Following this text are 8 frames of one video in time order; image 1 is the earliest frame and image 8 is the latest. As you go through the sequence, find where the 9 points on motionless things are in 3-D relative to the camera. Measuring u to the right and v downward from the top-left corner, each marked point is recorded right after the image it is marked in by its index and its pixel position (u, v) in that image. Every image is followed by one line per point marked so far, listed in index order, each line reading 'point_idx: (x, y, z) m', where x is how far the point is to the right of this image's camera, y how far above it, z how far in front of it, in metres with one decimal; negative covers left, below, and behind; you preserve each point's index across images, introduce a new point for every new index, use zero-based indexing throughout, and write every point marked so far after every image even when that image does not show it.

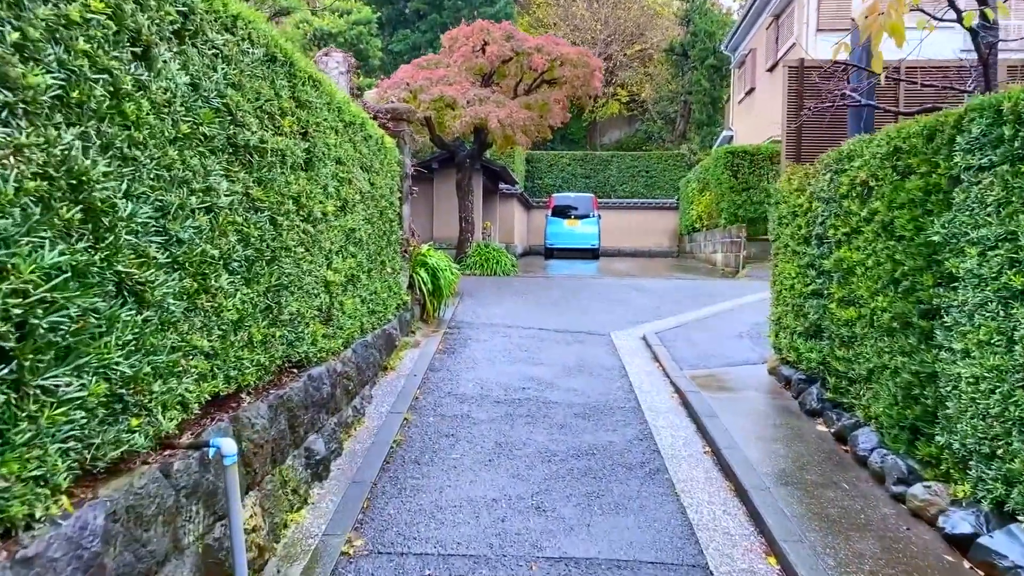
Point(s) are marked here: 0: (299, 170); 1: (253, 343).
0: (-0.8, +0.4, +3.5) m
1: (-0.8, -0.2, +2.9) m
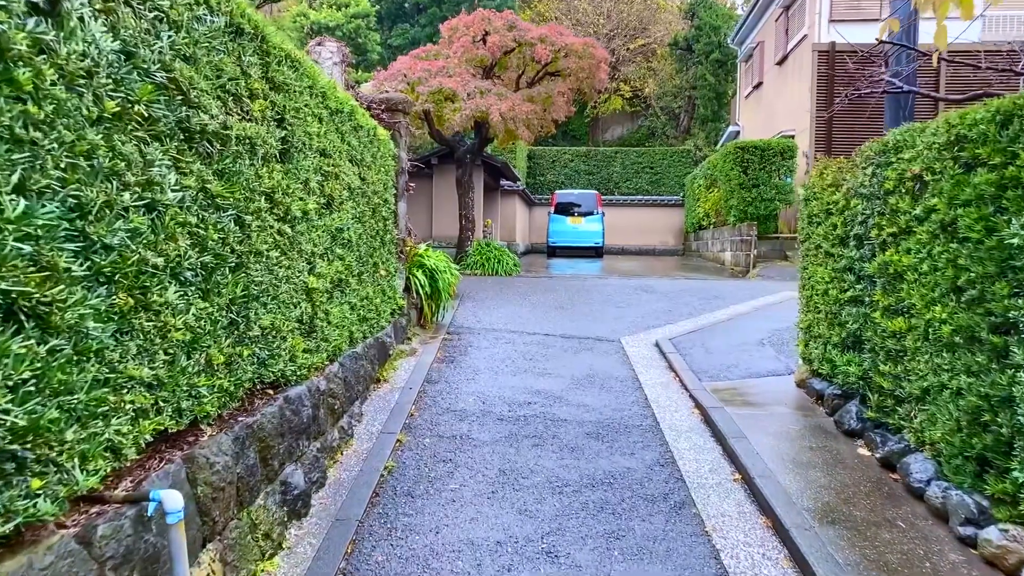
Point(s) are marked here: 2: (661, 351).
0: (-0.8, +0.4, +3.0) m
1: (-0.8, -0.2, +2.5) m
2: (+1.0, -0.4, +6.2) m
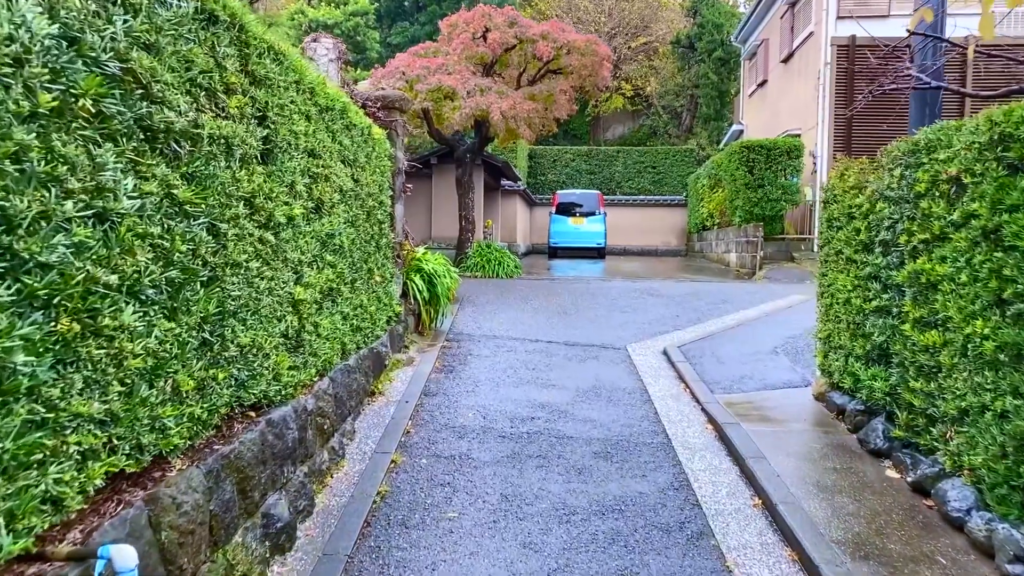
0: (-0.8, +0.4, +2.7) m
1: (-0.8, -0.3, +2.2) m
2: (+1.0, -0.5, +5.9) m
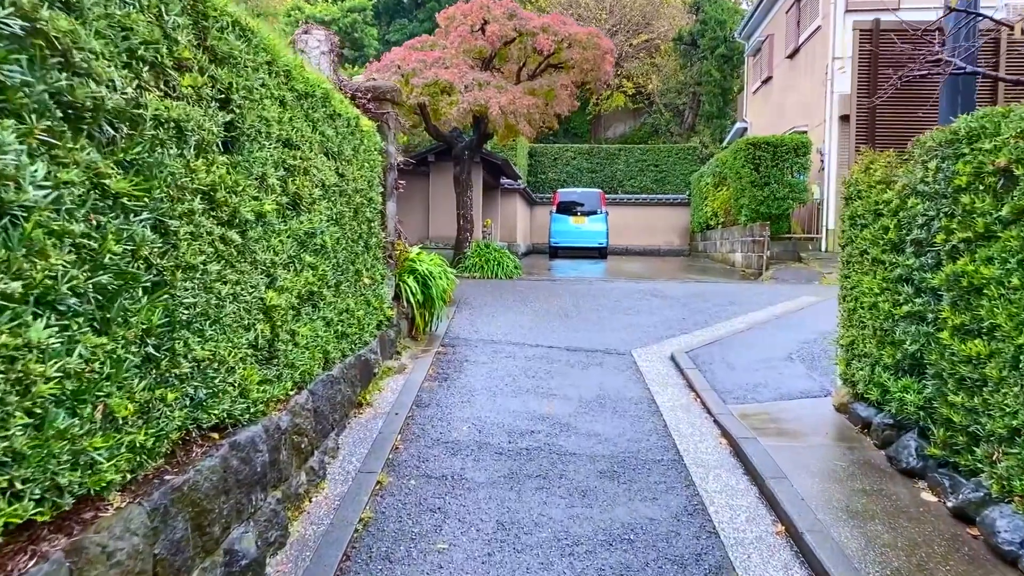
0: (-0.8, +0.4, +2.4) m
1: (-0.8, -0.3, +1.9) m
2: (+1.0, -0.5, +5.6) m
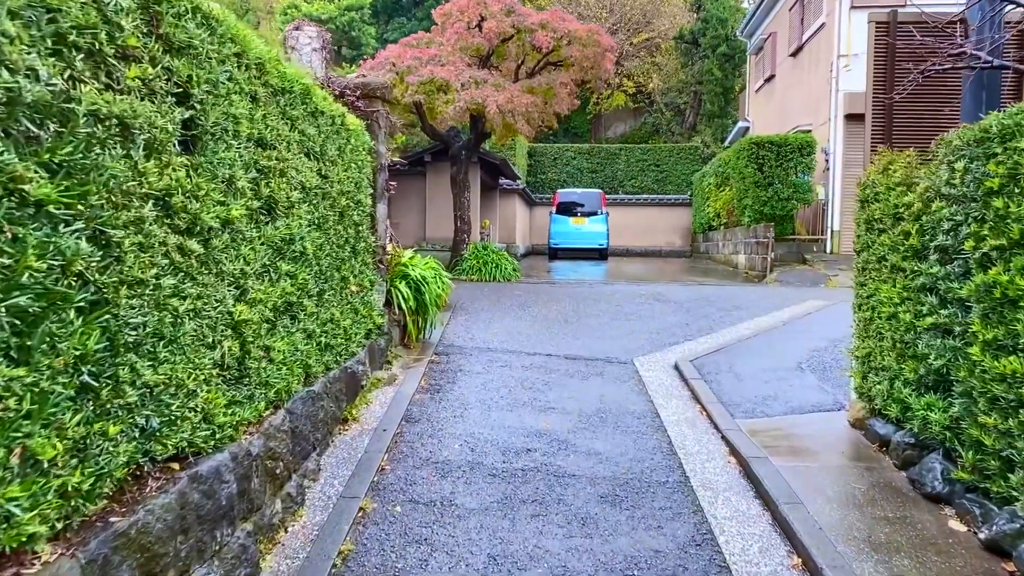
0: (-0.8, +0.3, +2.2) m
1: (-0.8, -0.3, +1.6) m
2: (+1.0, -0.5, +5.3) m
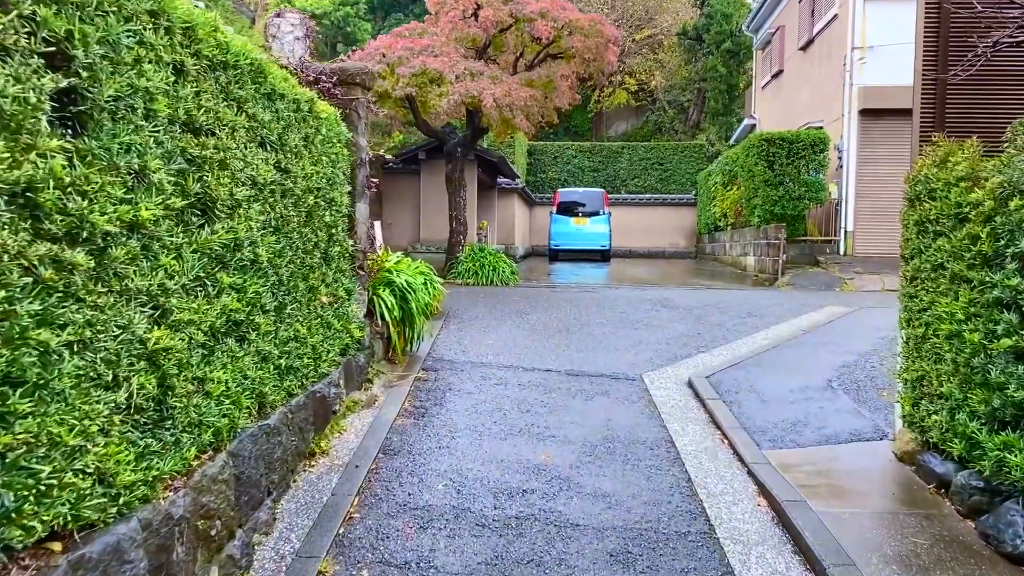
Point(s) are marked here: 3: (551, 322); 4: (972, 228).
0: (-0.8, +0.3, +1.6) m
1: (-0.9, -0.4, +1.0) m
2: (+1.0, -0.6, +4.8) m
3: (+0.3, -0.3, +6.8) m
4: (+1.5, +0.2, +3.0) m
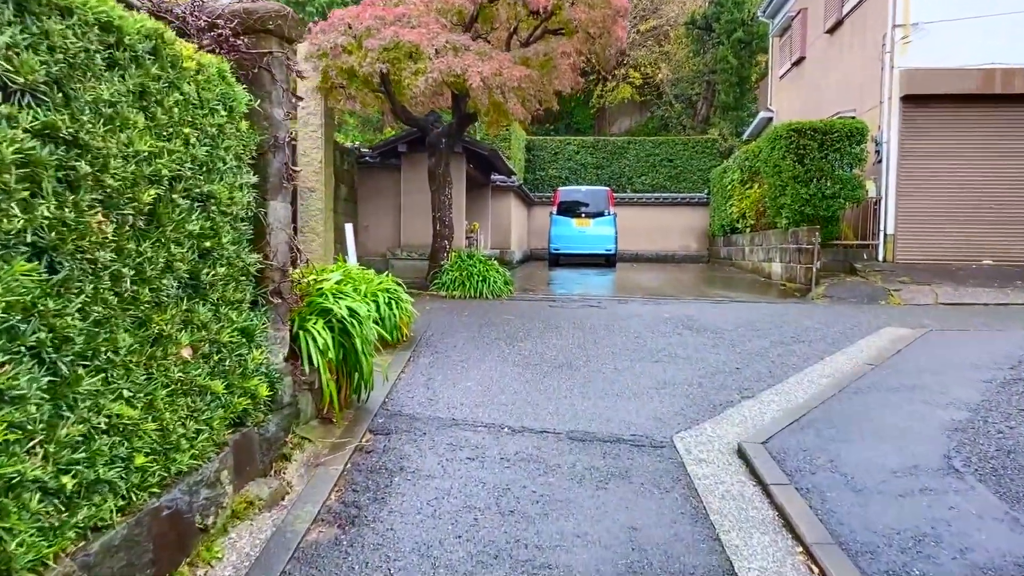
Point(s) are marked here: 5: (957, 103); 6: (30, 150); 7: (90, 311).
0: (-0.9, +0.1, +0.2) m
1: (-0.9, -0.5, -0.4) m
2: (+0.9, -0.7, +3.3) m
3: (+0.2, -0.4, +5.4) m
4: (+1.4, +0.1, +1.5) m
5: (+5.0, +2.1, +10.3) m
6: (-0.9, +0.2, +1.7) m
7: (-0.9, -0.1, +2.0) m
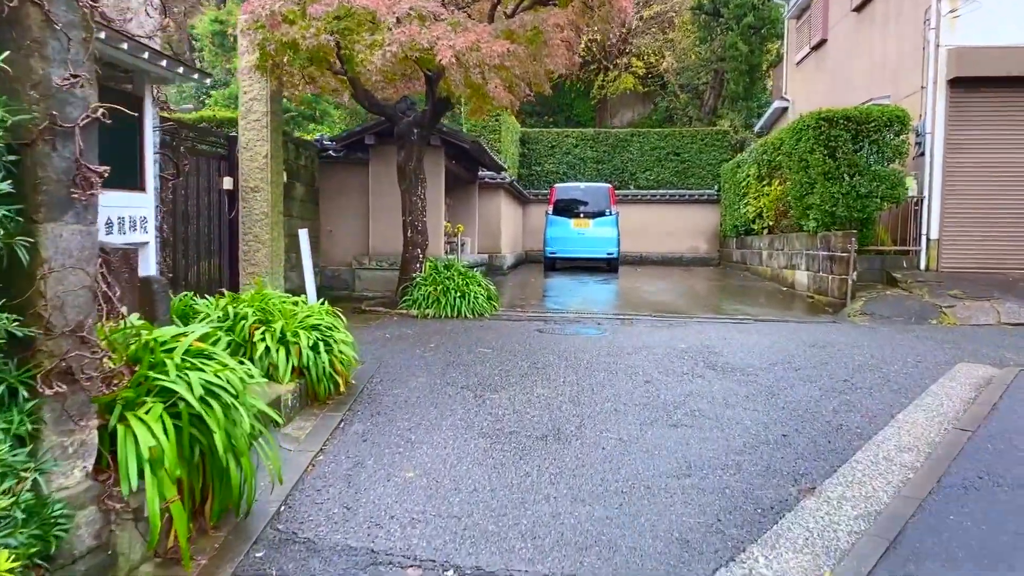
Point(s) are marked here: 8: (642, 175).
0: (-1.1, -0.1, -1.2) m
1: (-1.1, -0.7, -1.7) m
2: (+0.7, -0.9, +2.0) m
3: (+0.1, -0.5, +4.0) m
4: (+1.3, -0.1, +0.2) m
5: (+4.9, +1.9, +8.9) m
6: (-1.0, +0.1, +0.4) m
7: (-1.0, -0.2, +0.6) m
8: (+2.7, +2.4, +19.2) m
